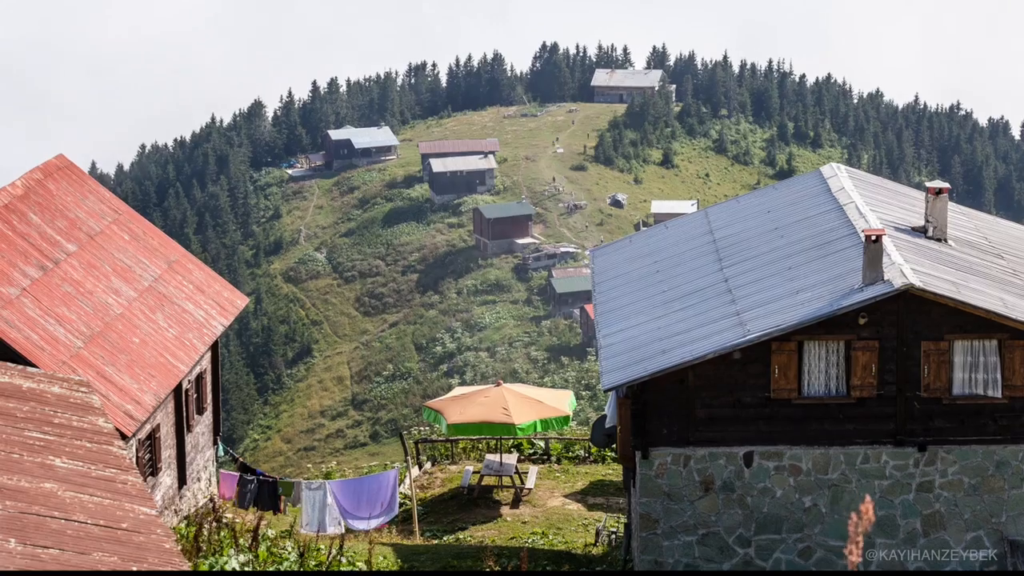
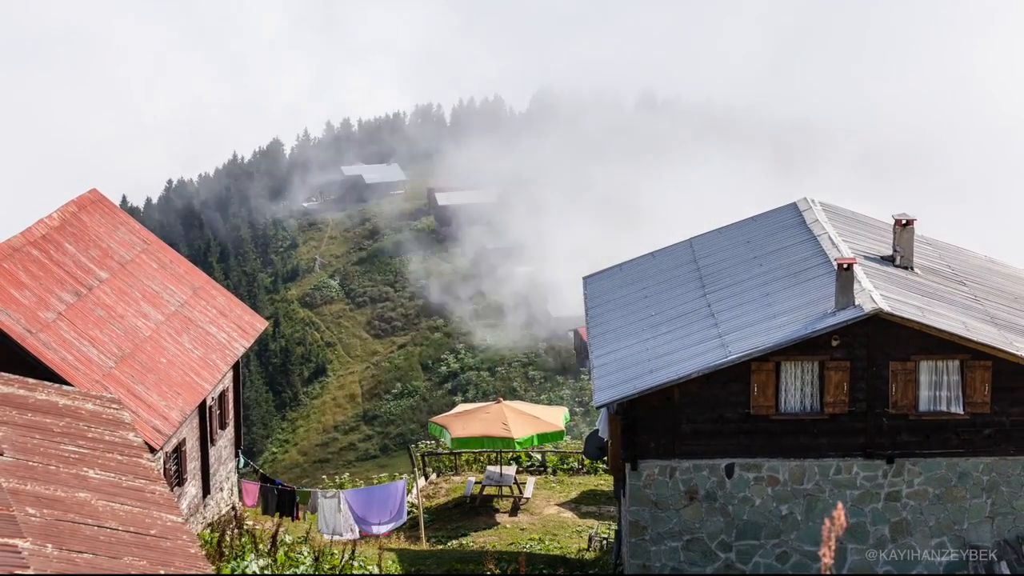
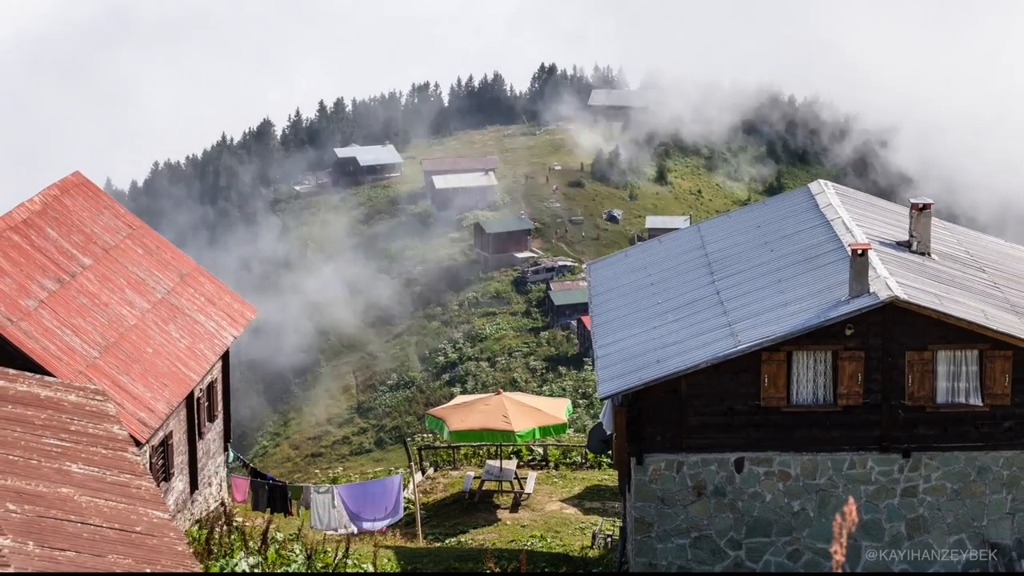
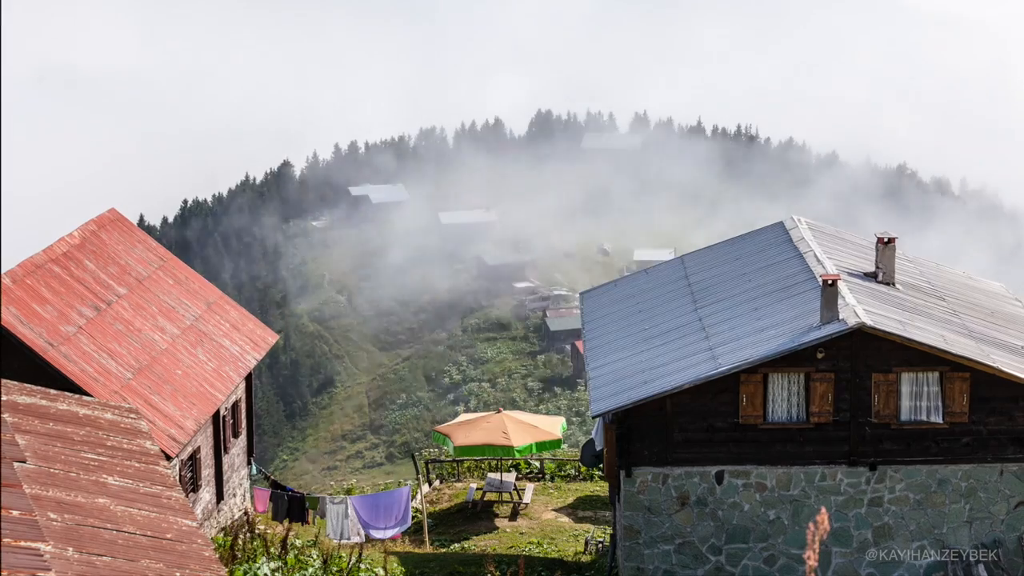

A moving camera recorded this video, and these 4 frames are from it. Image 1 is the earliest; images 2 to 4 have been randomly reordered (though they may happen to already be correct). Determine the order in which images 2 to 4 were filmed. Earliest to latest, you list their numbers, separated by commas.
3, 2, 4
